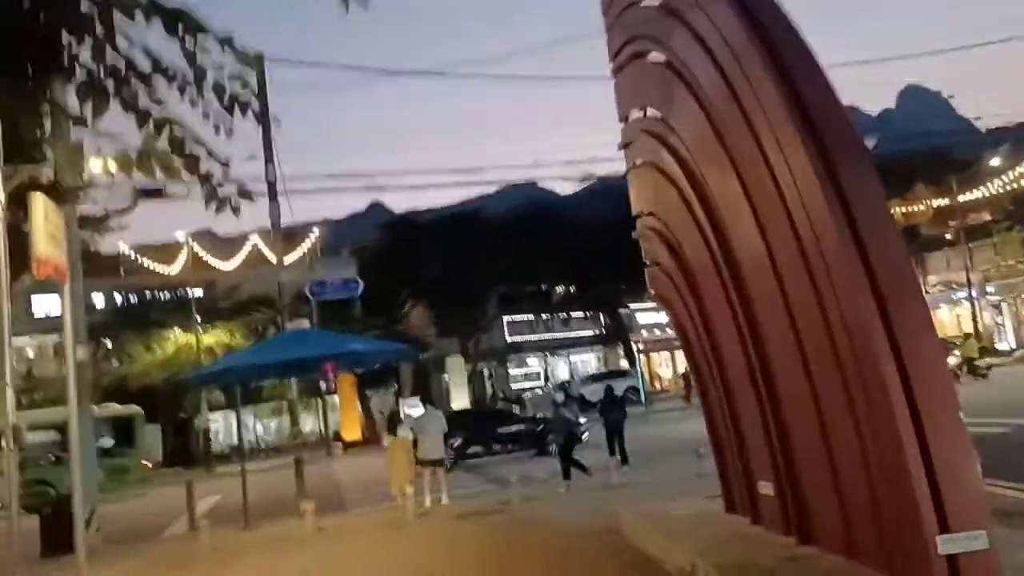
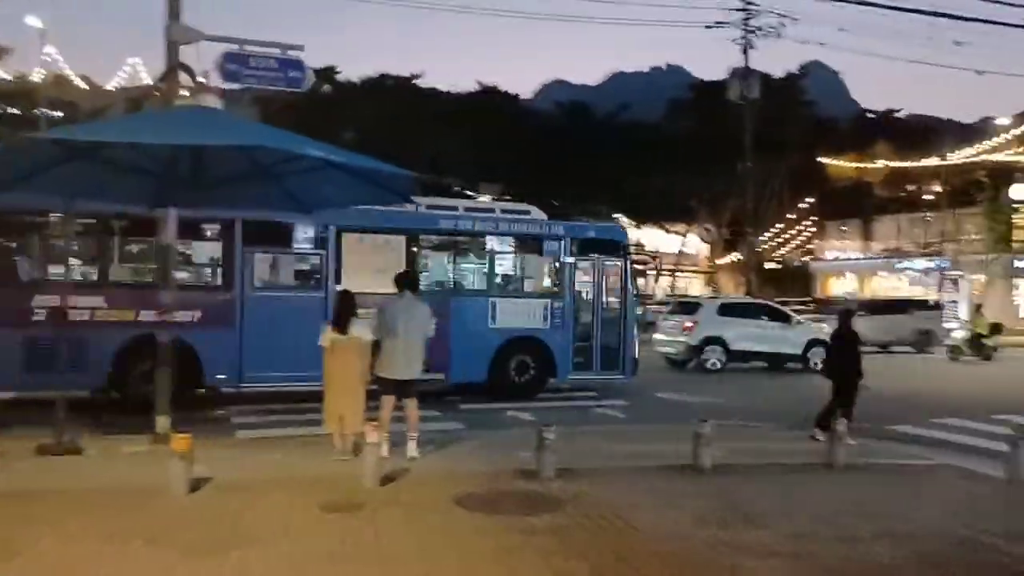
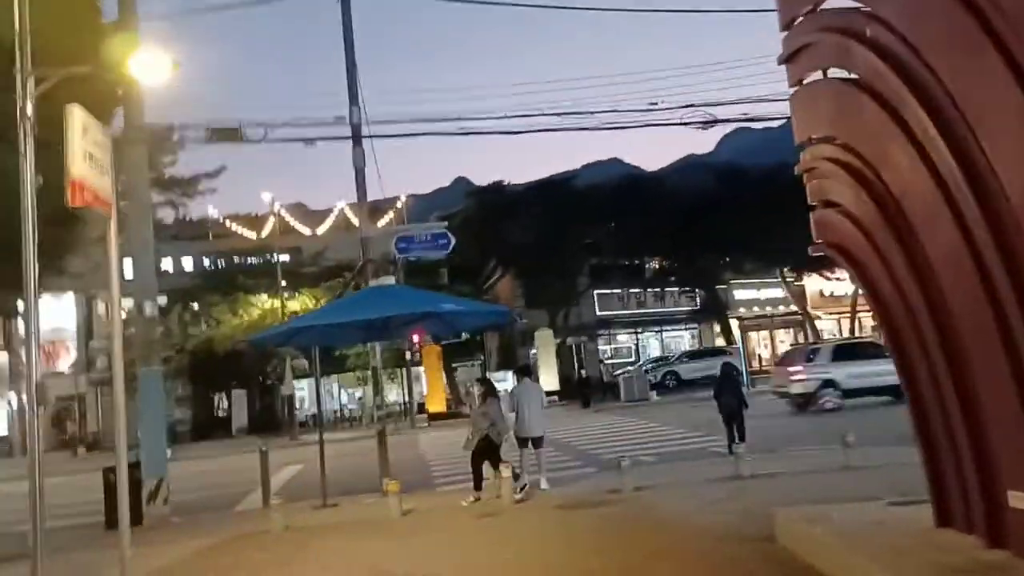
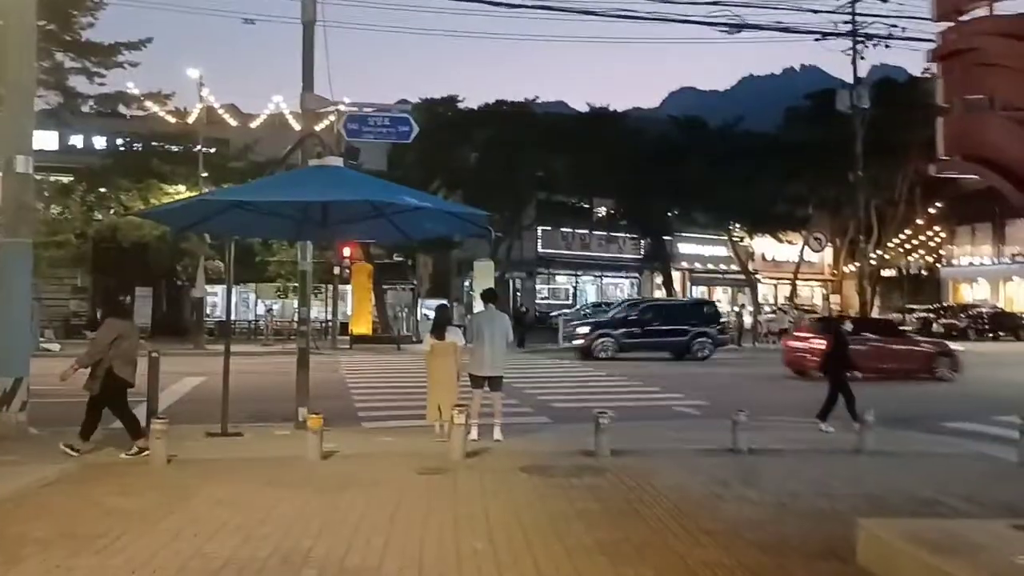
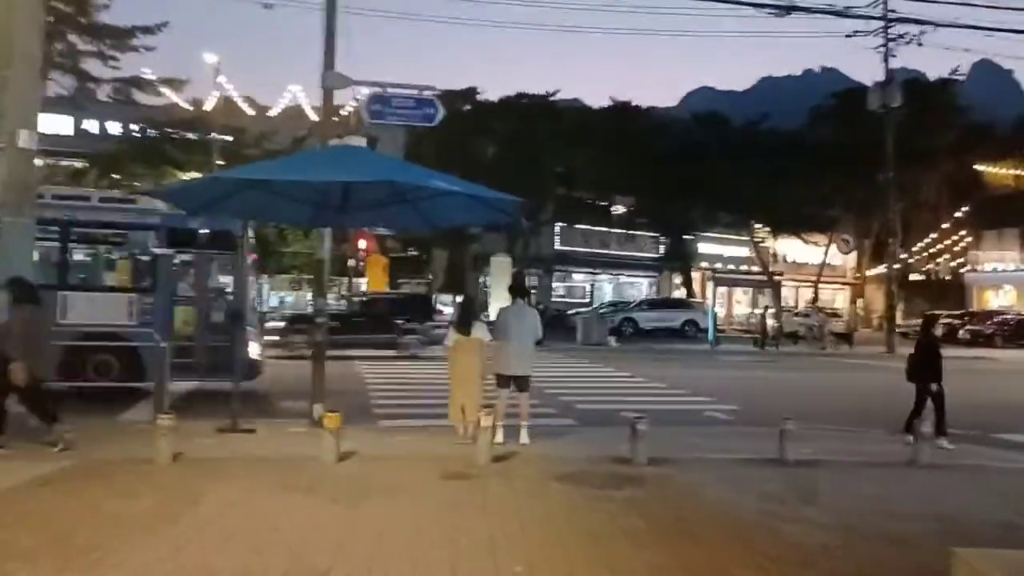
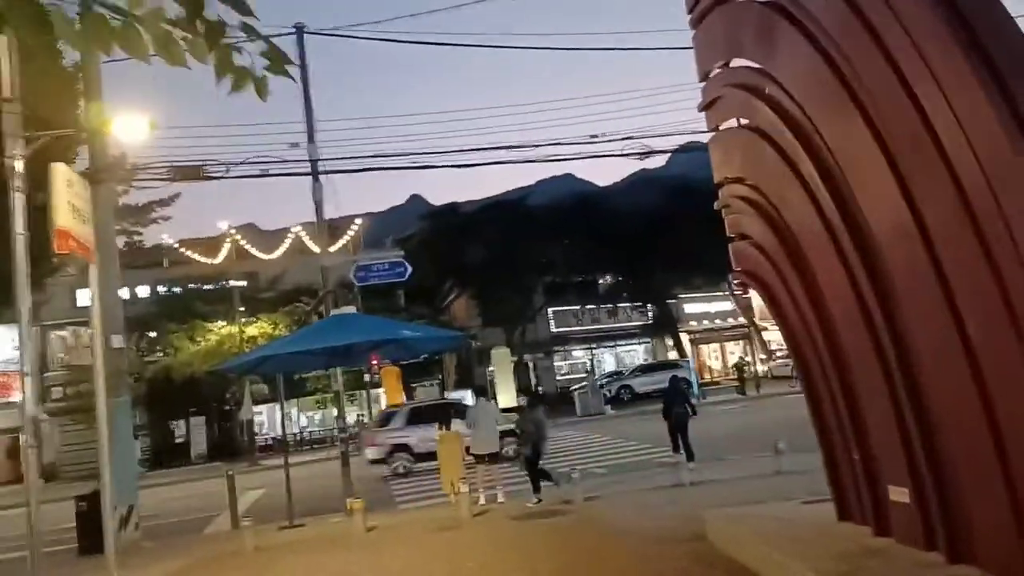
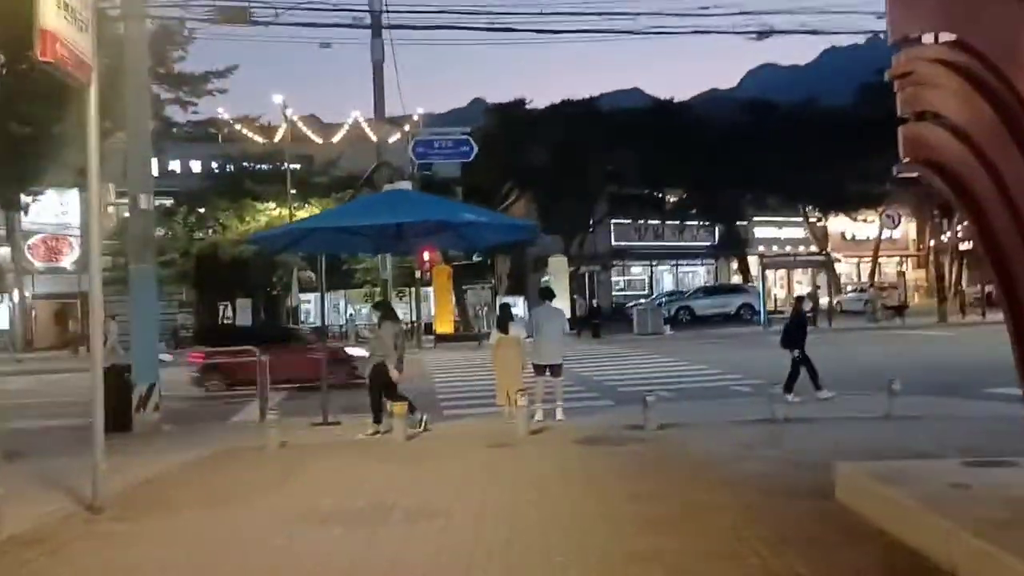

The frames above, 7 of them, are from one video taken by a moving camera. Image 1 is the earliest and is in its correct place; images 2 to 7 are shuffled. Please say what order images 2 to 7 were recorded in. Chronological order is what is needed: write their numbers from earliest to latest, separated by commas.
6, 3, 7, 4, 5, 2
